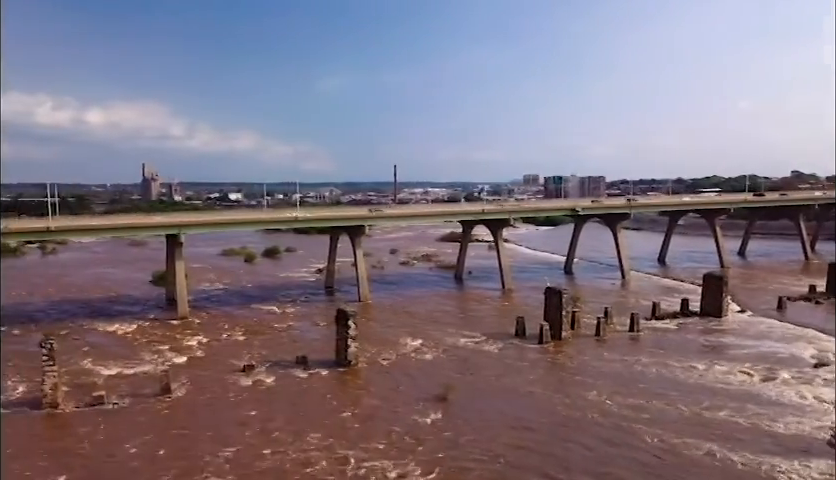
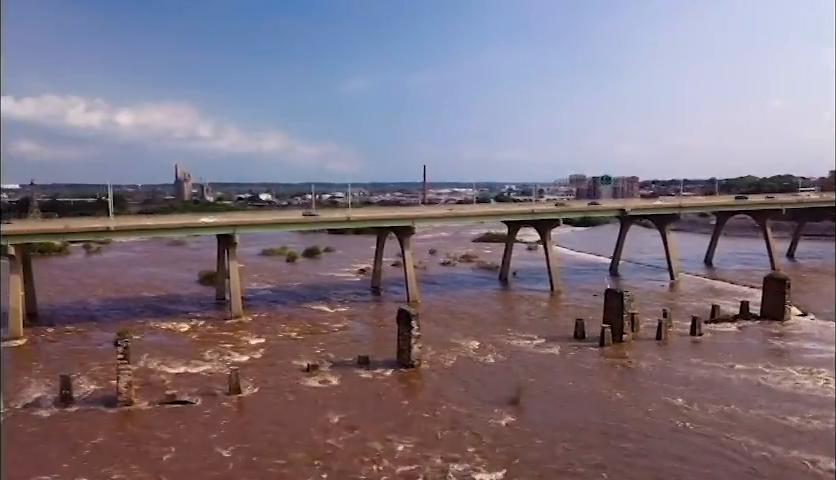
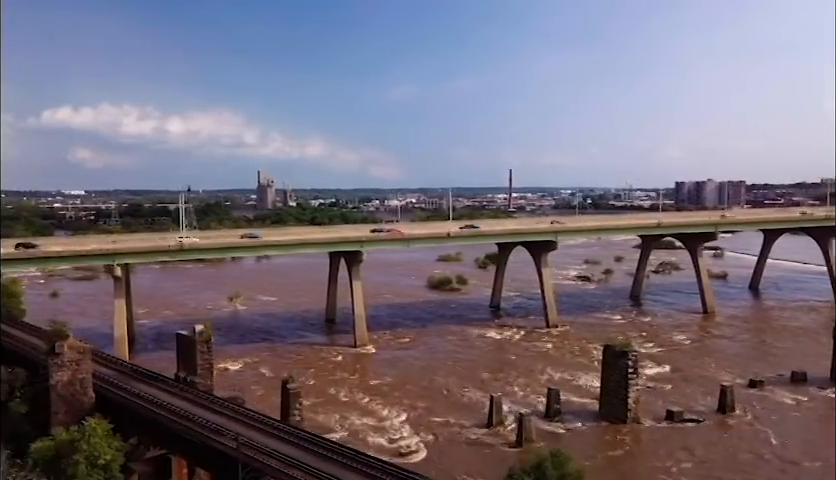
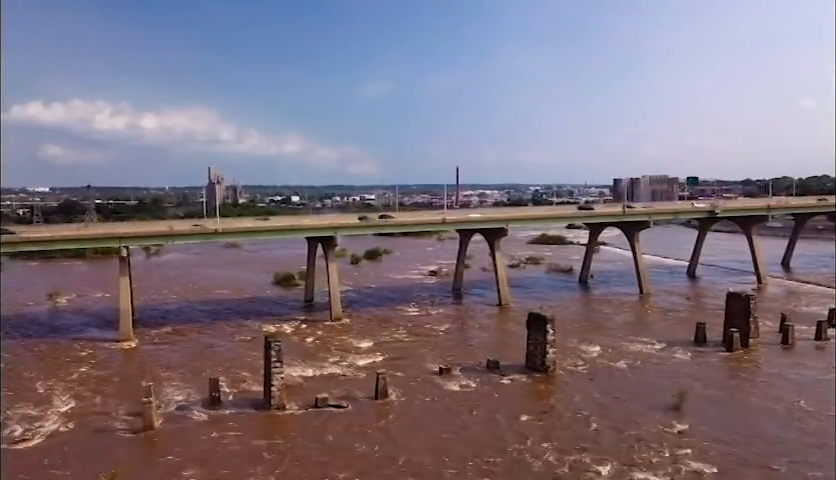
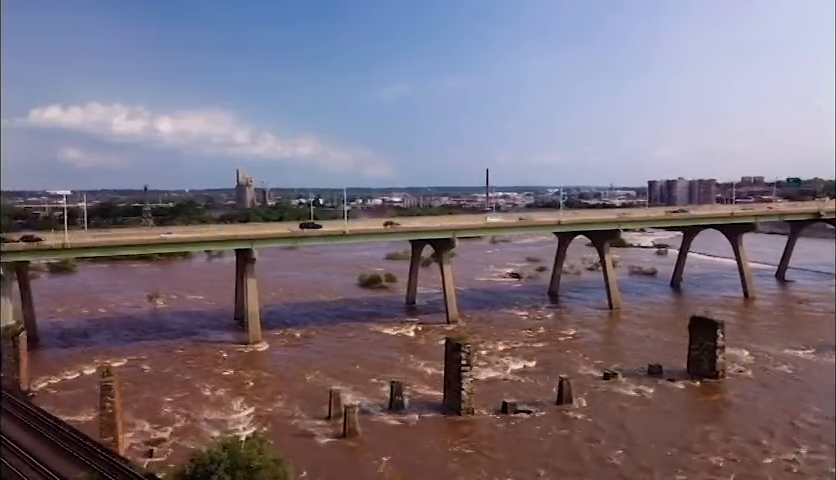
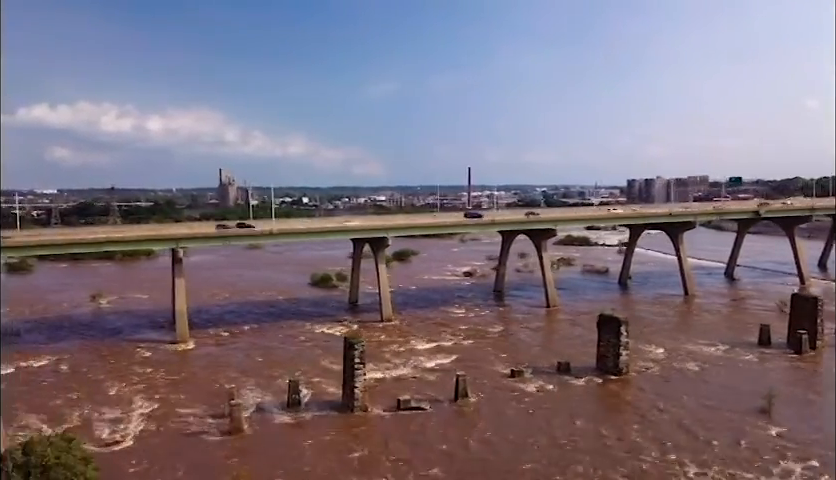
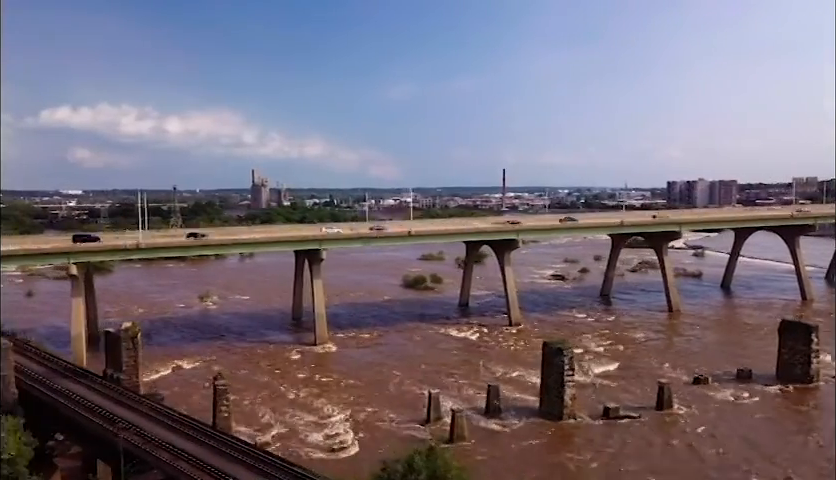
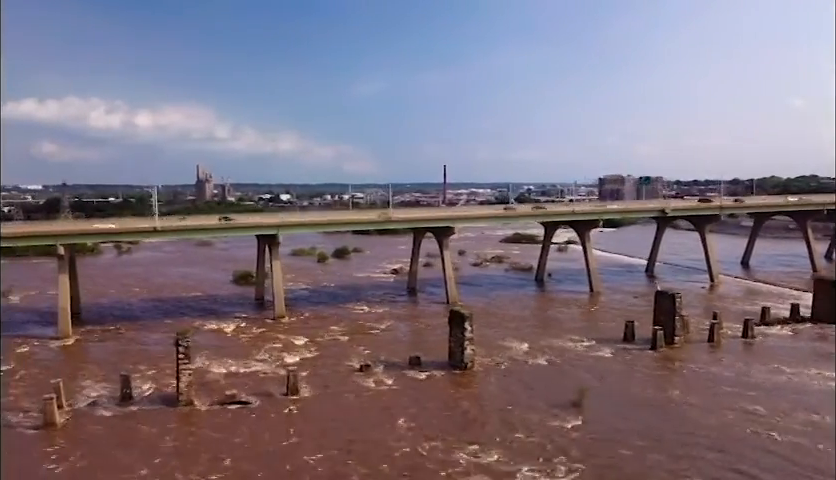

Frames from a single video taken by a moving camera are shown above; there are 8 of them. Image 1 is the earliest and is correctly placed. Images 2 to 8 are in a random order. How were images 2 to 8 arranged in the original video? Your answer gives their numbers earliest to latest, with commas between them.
2, 8, 4, 6, 5, 7, 3
